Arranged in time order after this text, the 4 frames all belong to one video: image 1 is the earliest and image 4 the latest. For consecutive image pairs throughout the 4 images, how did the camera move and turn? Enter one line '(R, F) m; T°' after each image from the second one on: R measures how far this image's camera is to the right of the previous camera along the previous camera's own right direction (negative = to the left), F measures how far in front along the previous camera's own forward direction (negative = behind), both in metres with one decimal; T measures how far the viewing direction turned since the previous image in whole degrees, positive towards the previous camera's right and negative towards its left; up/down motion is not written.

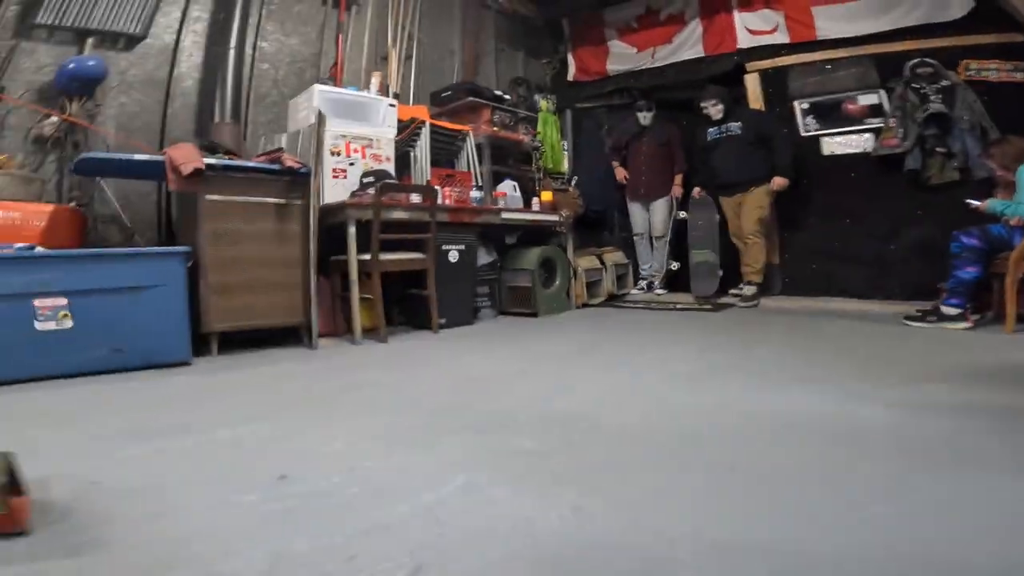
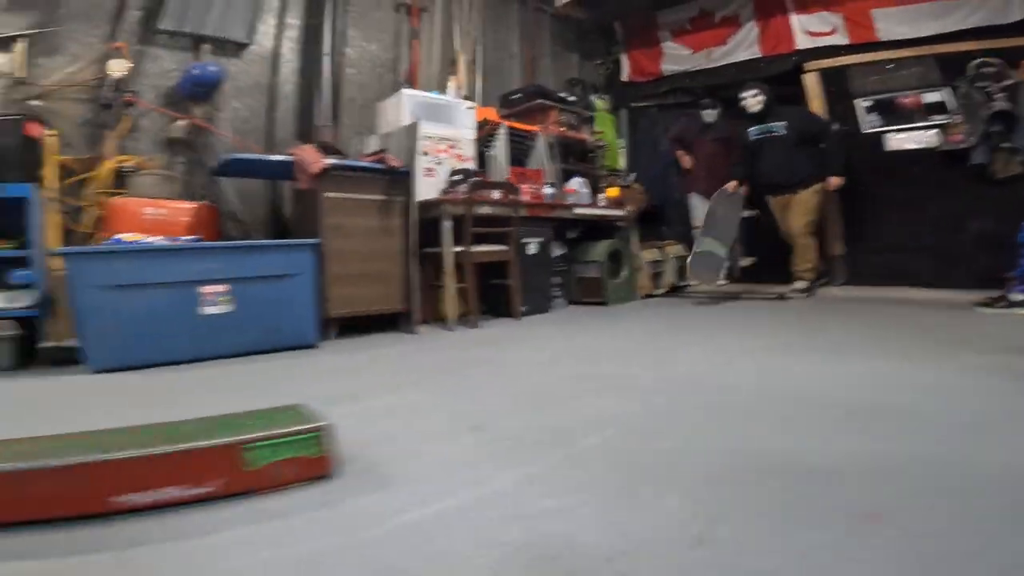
(-0.5, -0.3) m; -1°
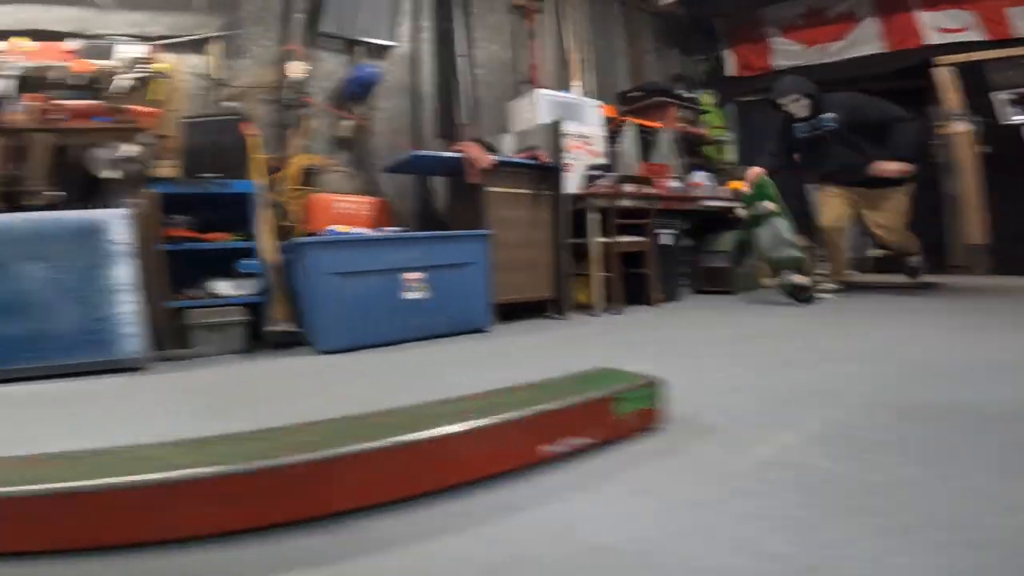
(-0.8, -0.2) m; -2°
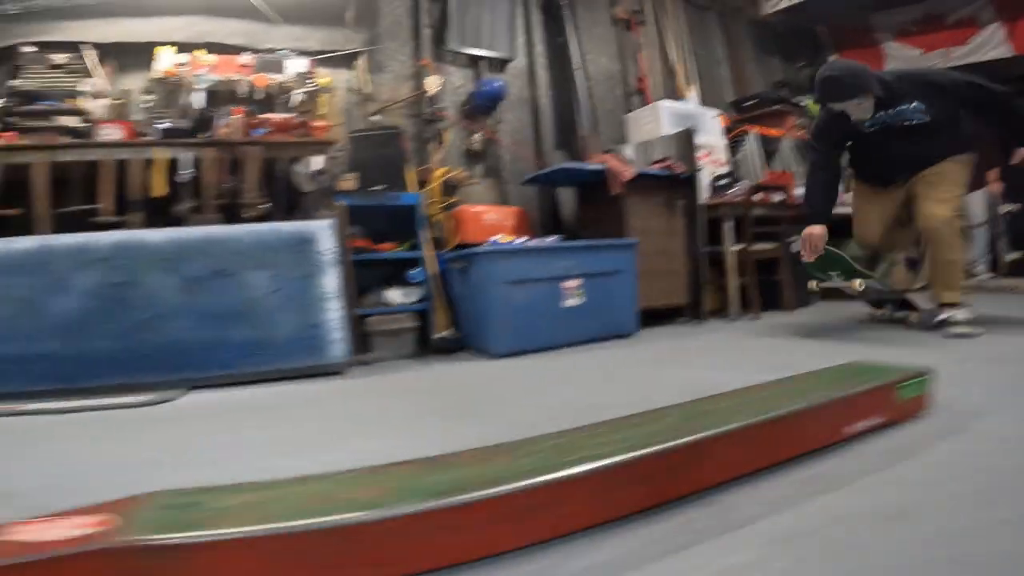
(-0.7, -0.1) m; -3°
